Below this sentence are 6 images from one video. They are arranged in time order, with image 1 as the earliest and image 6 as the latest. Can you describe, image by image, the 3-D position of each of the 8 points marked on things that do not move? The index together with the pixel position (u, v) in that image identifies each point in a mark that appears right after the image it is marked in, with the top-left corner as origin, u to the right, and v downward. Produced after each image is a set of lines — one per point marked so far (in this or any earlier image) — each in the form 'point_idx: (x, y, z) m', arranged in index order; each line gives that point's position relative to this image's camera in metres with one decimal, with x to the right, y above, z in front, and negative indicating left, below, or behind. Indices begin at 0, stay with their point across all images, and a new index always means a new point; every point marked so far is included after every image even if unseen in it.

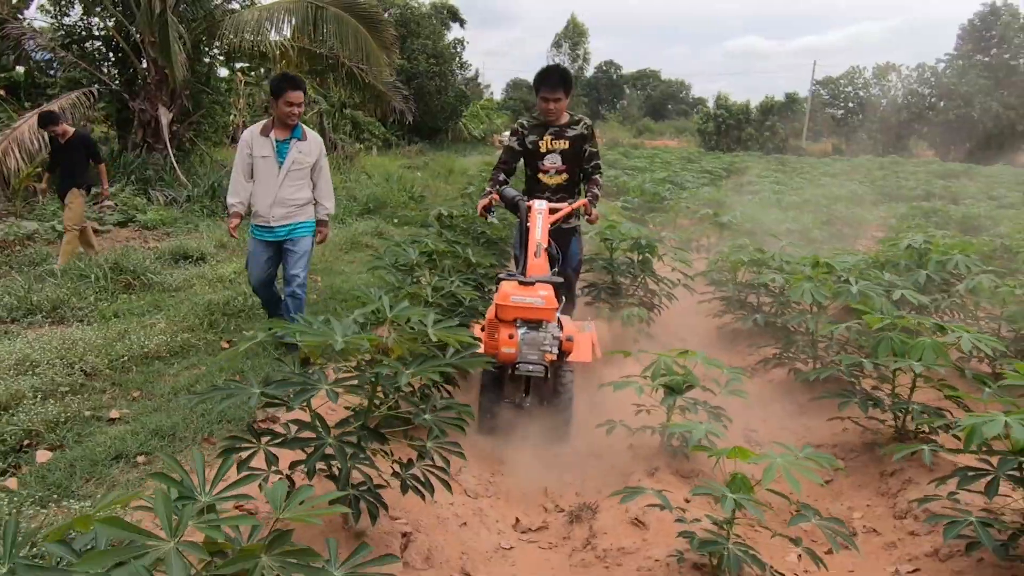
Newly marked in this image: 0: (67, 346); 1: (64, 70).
0: (-2.5, -0.3, +4.3) m
1: (-5.8, +2.7, +9.7) m
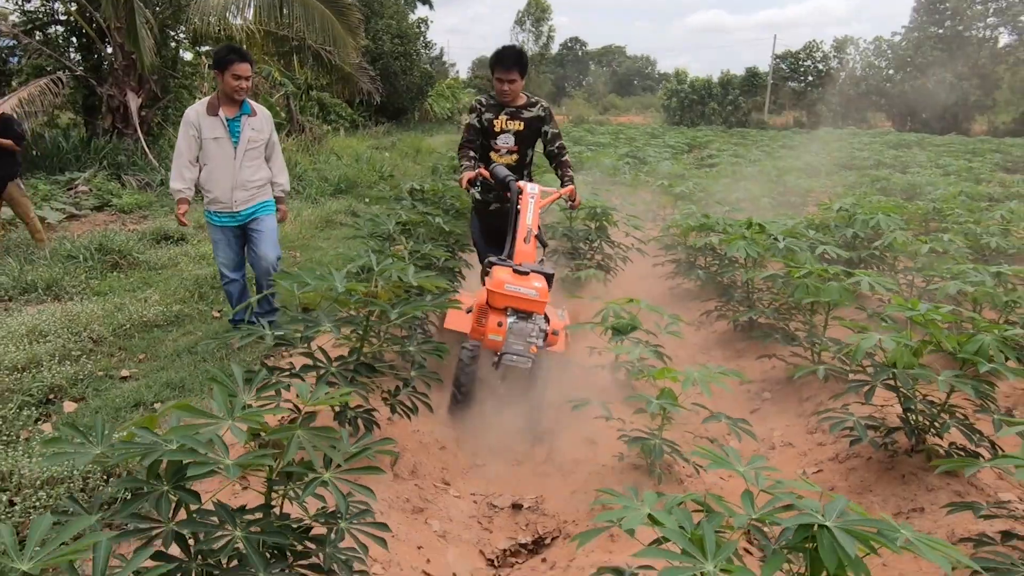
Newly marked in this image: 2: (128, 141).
0: (-2.6, -0.2, +4.7) m
1: (-6.2, +2.9, +9.8) m
2: (-5.2, +2.0, +10.4) m
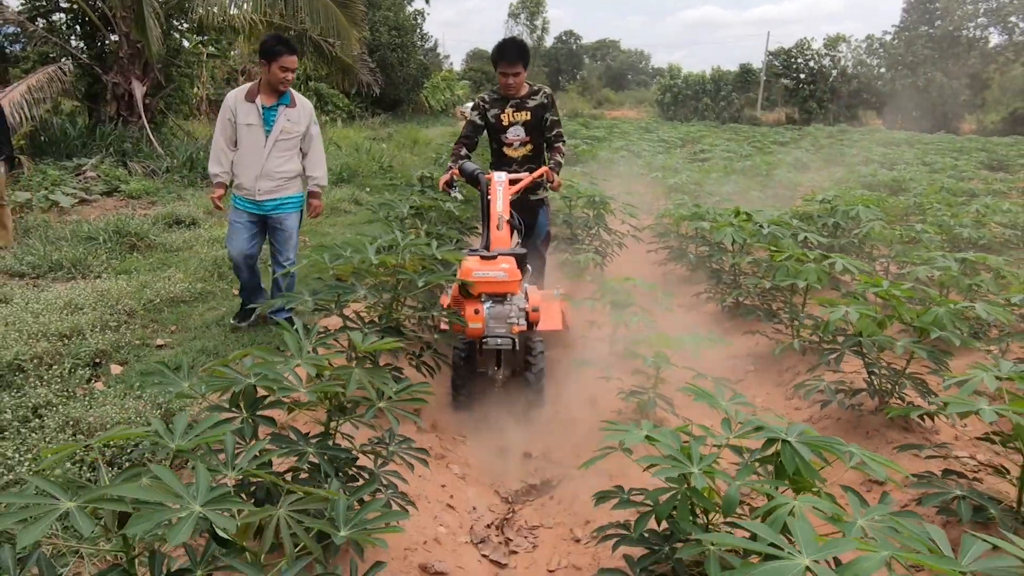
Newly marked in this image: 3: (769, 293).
0: (-2.6, 0.0, +5.0) m
1: (-6.2, +3.2, +10.1) m
2: (-5.2, +2.2, +10.7) m
3: (+1.4, 0.0, +4.3) m
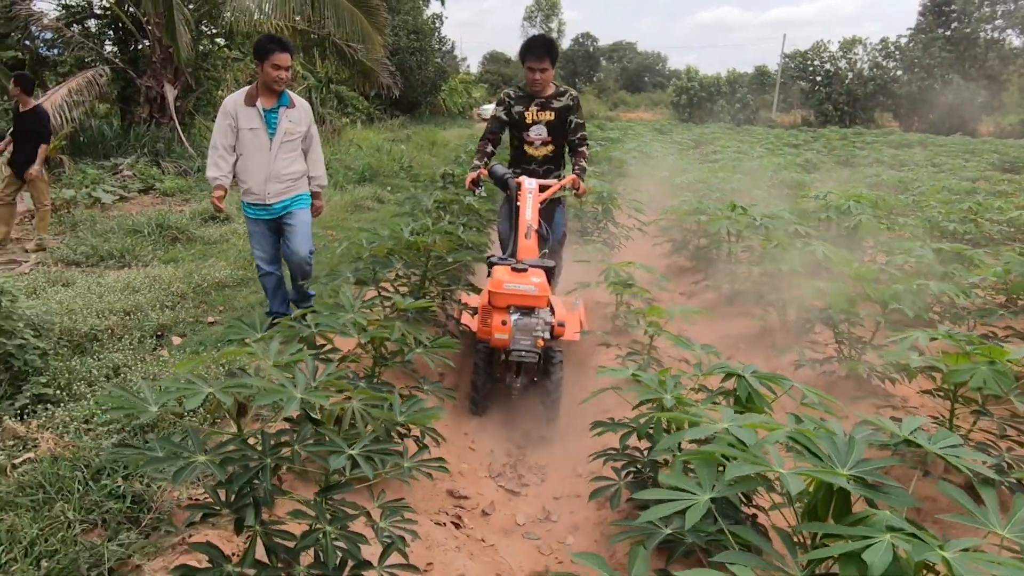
0: (-2.5, +0.1, +5.5) m
1: (-6.0, +3.3, +10.6) m
2: (-5.0, +2.3, +11.2) m
3: (+1.5, 0.0, +4.7) m
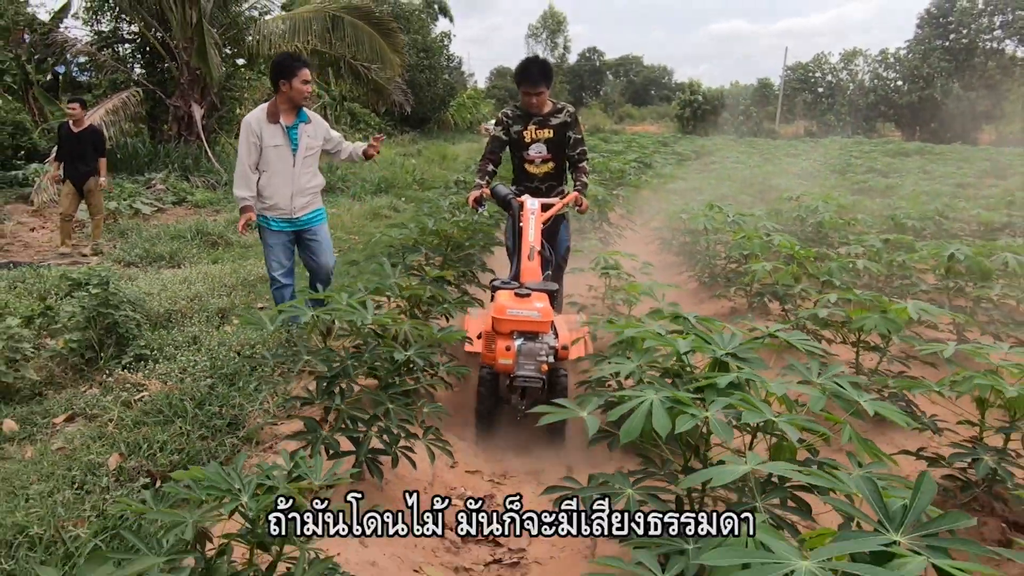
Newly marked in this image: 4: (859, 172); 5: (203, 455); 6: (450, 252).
0: (-2.5, +0.1, +6.3) m
1: (-5.9, +3.2, +11.5) m
2: (-4.9, +2.2, +12.1) m
3: (+1.5, +0.1, +5.4) m
4: (+6.7, +2.3, +15.2) m
5: (-1.1, -0.6, +2.8) m
6: (-0.3, +0.2, +4.3) m
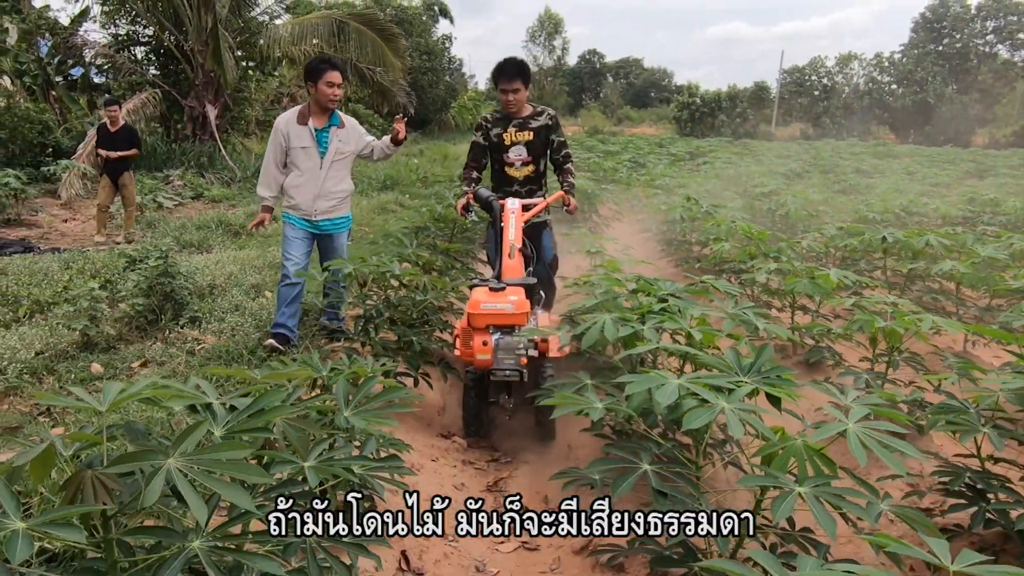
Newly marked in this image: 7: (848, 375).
0: (-2.5, +0.3, +7.0) m
1: (-6.0, +3.4, +12.2) m
2: (-4.9, +2.4, +12.8) m
3: (+1.5, +0.3, +6.1) m
4: (+6.7, +2.4, +15.9) m
5: (-1.2, -0.5, +3.6) m
6: (-0.4, +0.3, +5.0) m
7: (+1.3, -0.4, +3.1) m
